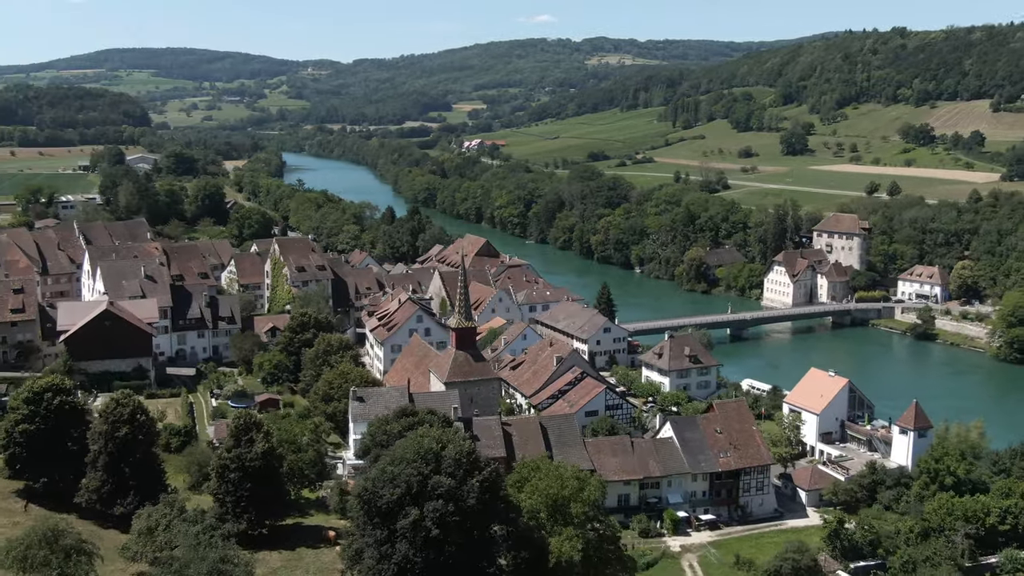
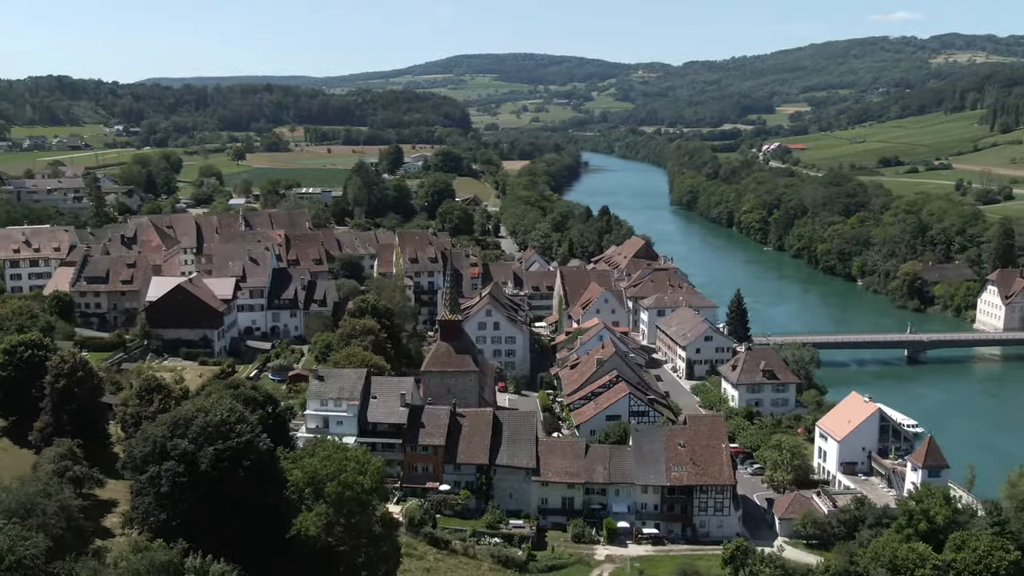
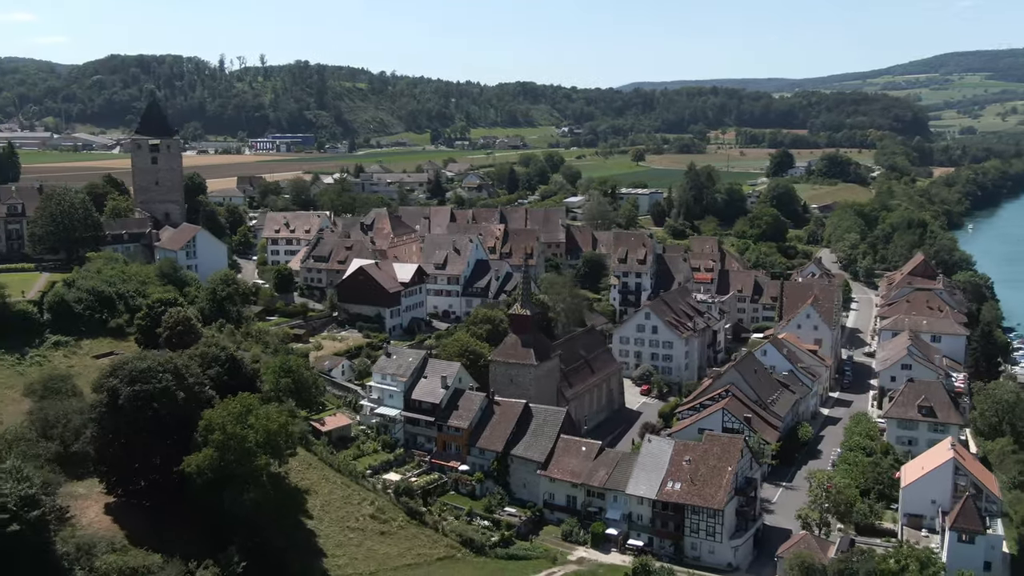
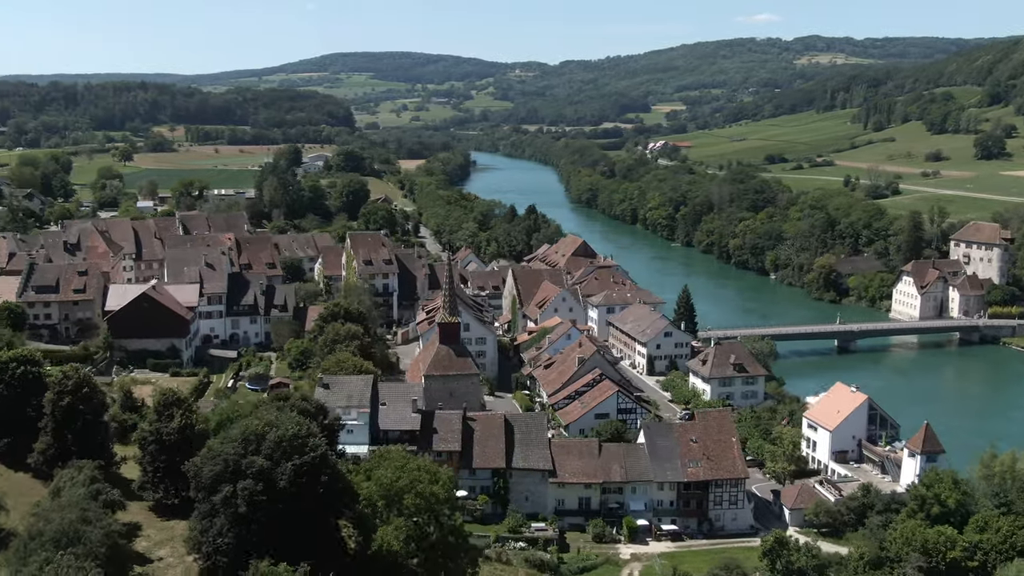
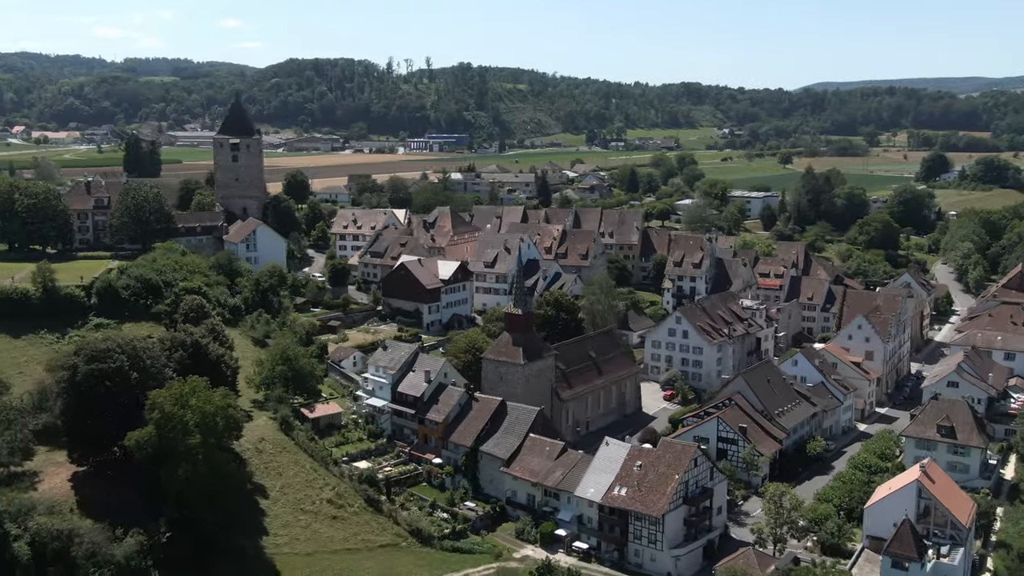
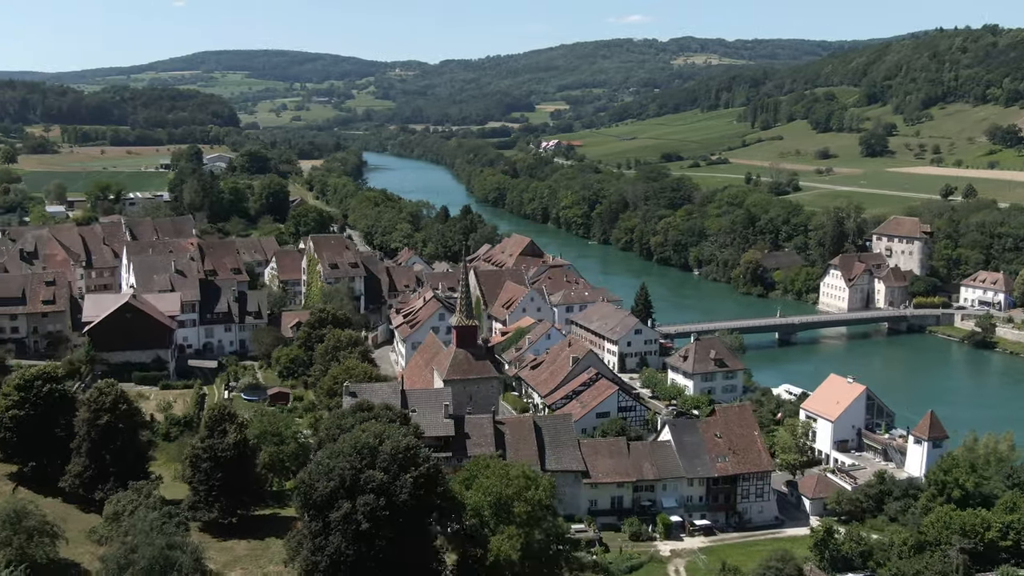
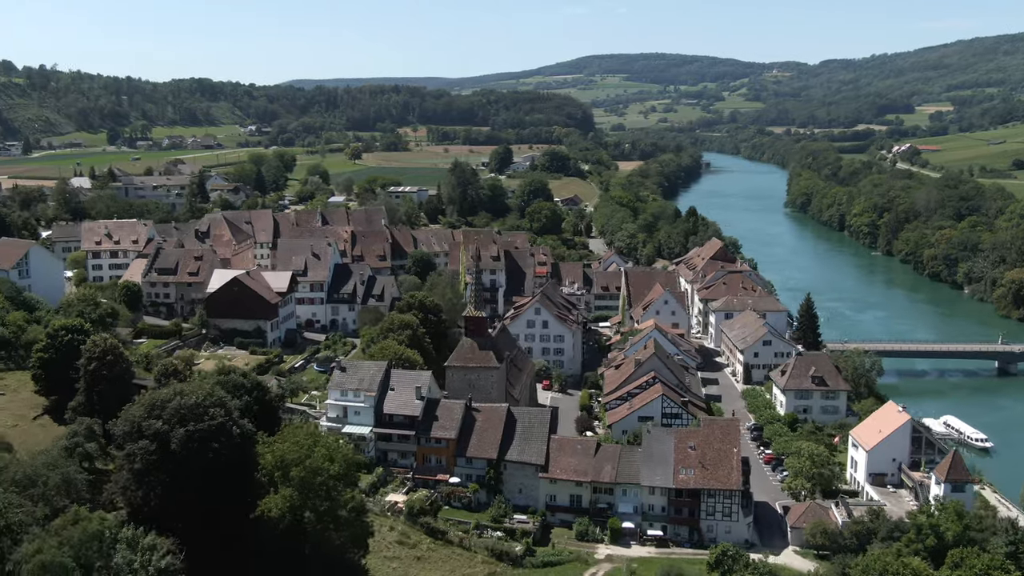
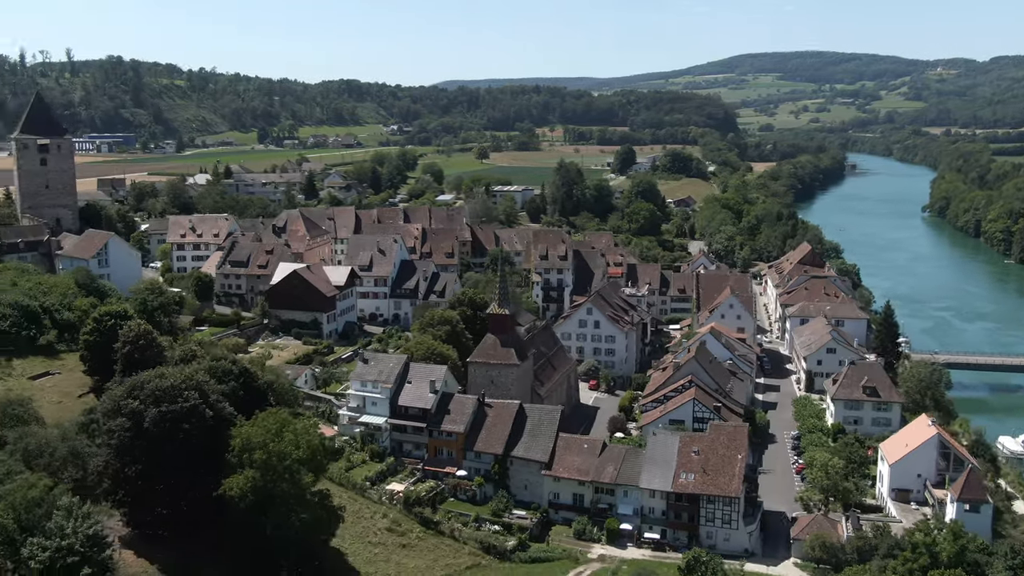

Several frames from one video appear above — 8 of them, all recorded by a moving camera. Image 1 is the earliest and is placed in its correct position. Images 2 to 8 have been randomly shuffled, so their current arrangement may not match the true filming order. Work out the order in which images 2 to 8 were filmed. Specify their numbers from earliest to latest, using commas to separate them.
6, 4, 2, 7, 8, 3, 5
